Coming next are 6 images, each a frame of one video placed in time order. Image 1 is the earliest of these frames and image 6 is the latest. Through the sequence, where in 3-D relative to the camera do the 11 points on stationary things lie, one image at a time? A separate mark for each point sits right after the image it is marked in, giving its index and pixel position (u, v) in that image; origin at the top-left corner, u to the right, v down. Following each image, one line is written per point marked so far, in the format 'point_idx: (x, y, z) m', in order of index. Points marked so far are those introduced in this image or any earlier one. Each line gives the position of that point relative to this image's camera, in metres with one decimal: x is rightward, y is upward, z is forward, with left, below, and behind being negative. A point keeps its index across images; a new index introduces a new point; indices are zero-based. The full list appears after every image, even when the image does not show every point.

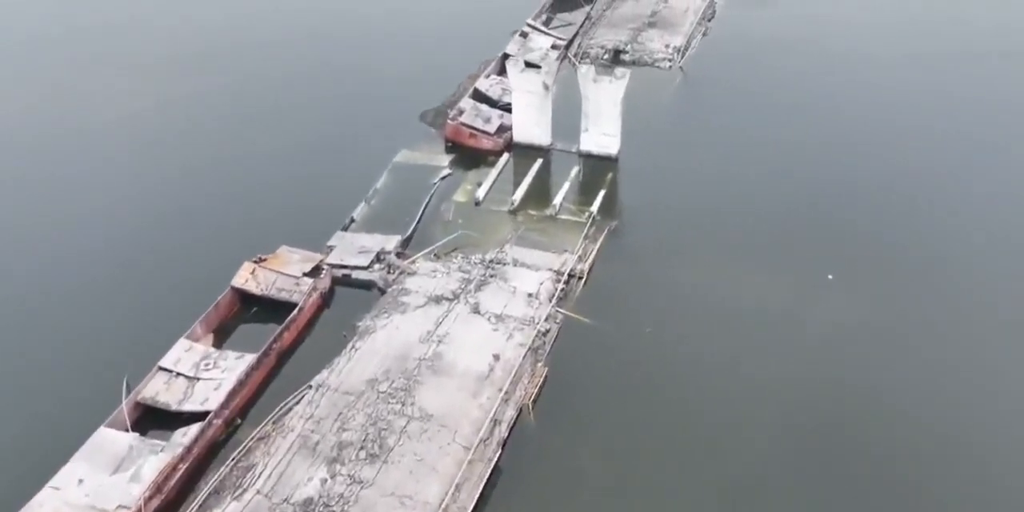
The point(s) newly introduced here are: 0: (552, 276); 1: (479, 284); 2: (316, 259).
0: (+0.8, -0.4, +16.3) m
1: (-0.6, -0.6, +15.9) m
2: (-4.1, -0.1, +16.8) m
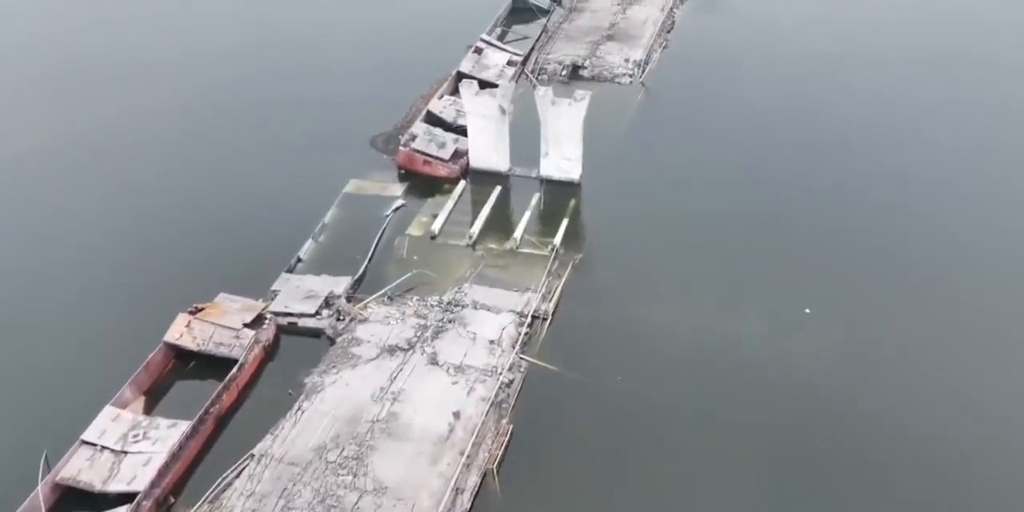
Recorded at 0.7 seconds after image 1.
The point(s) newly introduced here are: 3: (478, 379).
0: (+0.1, -1.2, +15.3) m
1: (-1.4, -1.4, +14.8) m
2: (-4.9, -1.0, +15.4) m
3: (-0.6, -2.1, +13.9) m
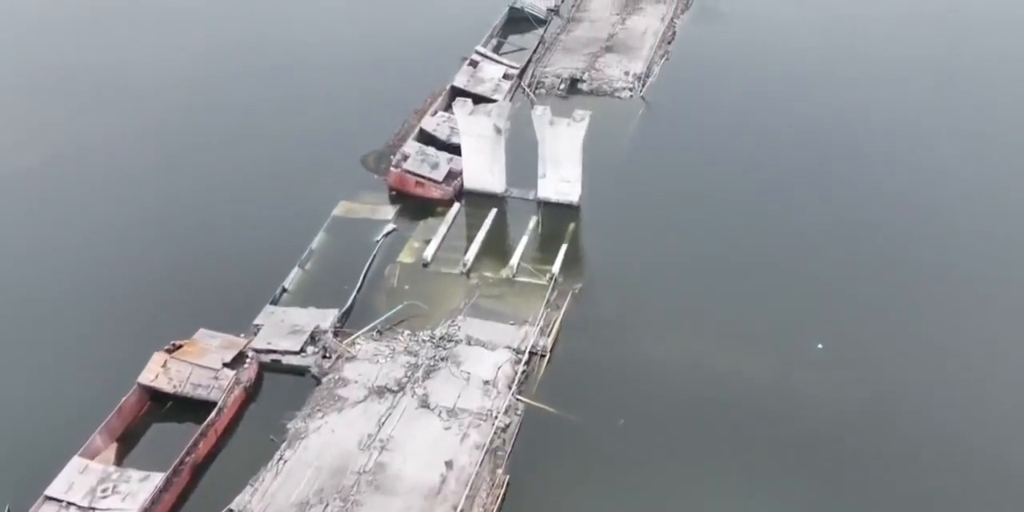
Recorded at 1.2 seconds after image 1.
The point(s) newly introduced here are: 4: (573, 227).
0: (0.0, -1.8, +14.4) m
1: (-1.5, -2.0, +13.9) m
2: (-4.9, -1.6, +14.6) m
3: (-0.6, -2.7, +13.1) m
4: (+1.4, +0.7, +18.6) m
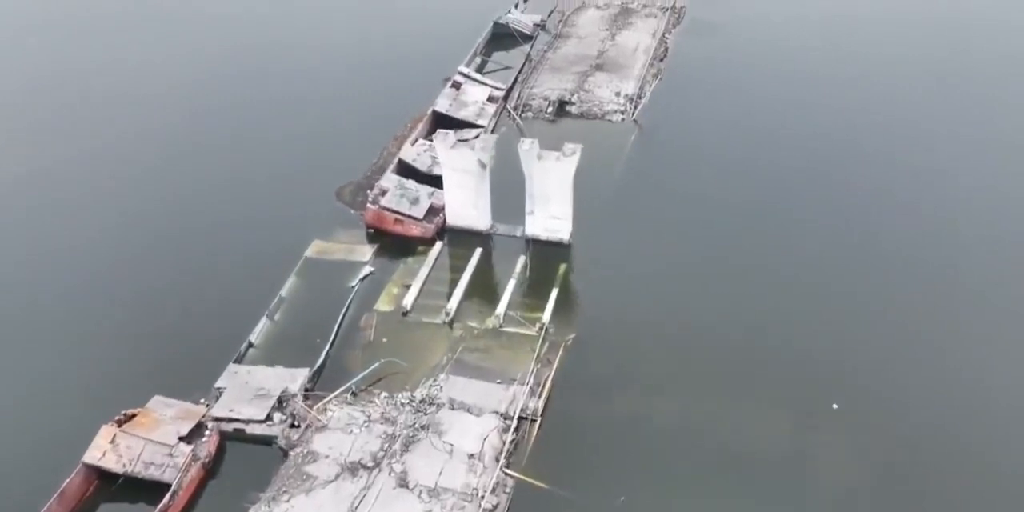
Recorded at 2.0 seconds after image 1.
0: (-0.2, -2.7, +13.1) m
1: (-1.6, -2.9, +12.6) m
2: (-5.1, -2.6, +13.2) m
3: (-0.8, -3.6, +11.8) m
4: (+1.1, -0.2, +17.3) m
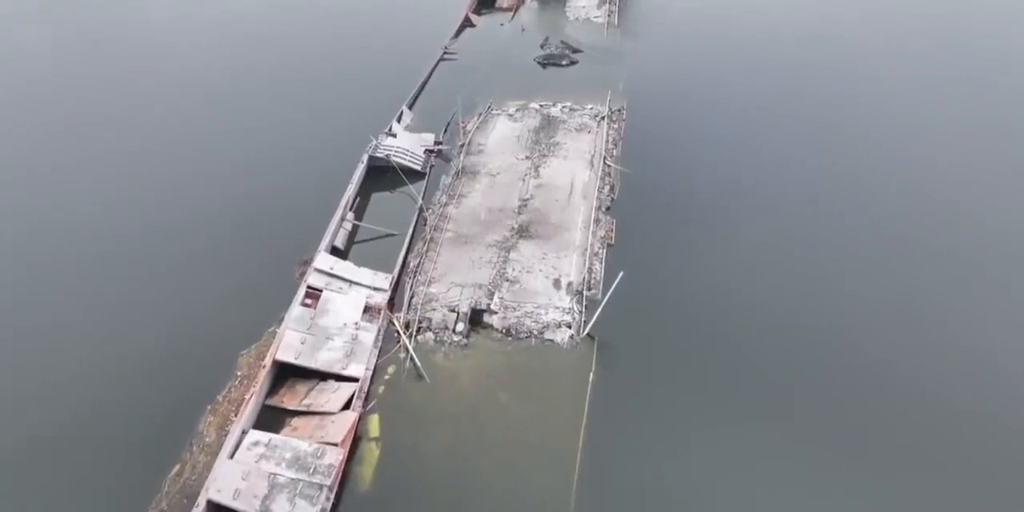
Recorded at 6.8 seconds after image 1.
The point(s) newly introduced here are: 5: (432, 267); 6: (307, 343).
0: (-0.6, -8.1, +5.2) m
1: (-2.0, -8.5, +4.5) m
2: (-5.5, -8.4, +4.7) m
3: (-1.0, -9.1, +3.8) m
4: (0.0, -5.6, +9.5) m
5: (-1.7, -0.2, +16.6) m
6: (-3.6, -1.5, +14.2) m
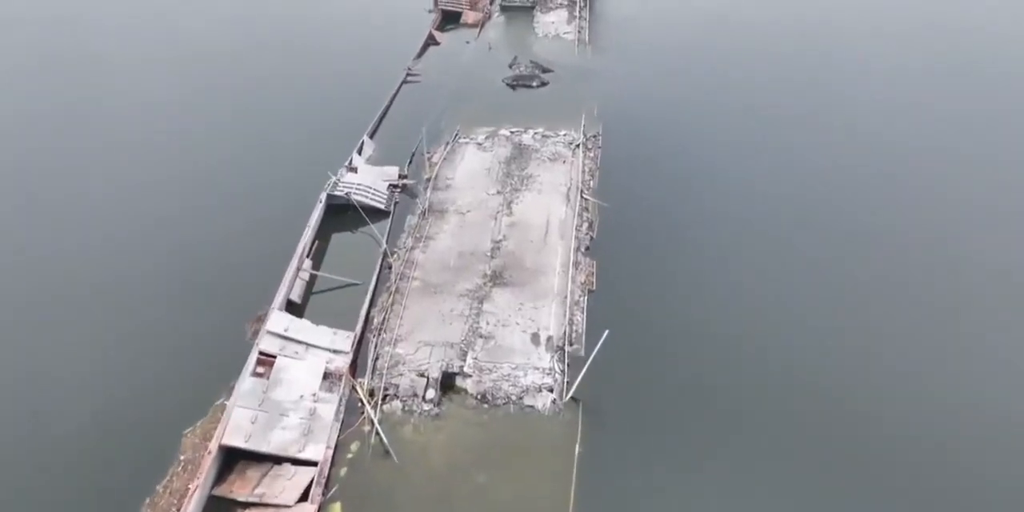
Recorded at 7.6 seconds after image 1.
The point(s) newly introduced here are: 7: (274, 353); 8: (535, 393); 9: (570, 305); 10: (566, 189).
0: (-0.5, -9.1, +3.7) m
1: (-1.8, -9.5, +3.0) m
2: (-5.4, -9.5, +3.1) m
3: (-0.8, -10.1, +2.3) m
4: (-0.1, -6.6, +8.1) m
5: (-2.2, -1.2, +15.1) m
6: (-4.0, -2.5, +12.7) m
7: (-4.1, -1.6, +13.9) m
8: (+0.4, -2.2, +13.8) m
9: (+1.1, -0.9, +15.6) m
10: (+1.3, +1.5, +18.8) m
